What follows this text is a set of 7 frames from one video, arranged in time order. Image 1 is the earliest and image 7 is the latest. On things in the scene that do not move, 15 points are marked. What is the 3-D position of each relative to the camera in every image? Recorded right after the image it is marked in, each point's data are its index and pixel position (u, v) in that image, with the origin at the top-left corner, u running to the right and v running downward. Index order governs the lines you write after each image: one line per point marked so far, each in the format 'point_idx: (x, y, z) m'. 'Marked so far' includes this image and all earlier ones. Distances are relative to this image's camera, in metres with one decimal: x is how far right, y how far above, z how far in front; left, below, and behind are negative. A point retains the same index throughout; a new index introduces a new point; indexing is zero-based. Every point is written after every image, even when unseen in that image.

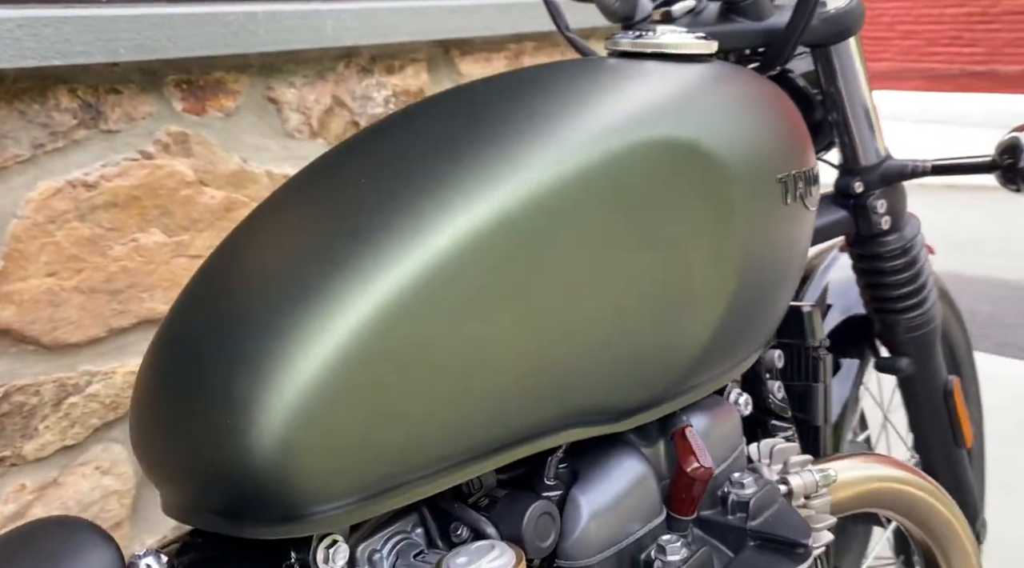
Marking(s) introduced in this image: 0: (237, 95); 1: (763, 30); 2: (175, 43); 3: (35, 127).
0: (-0.5, +0.3, +1.5) m
1: (+0.2, +0.3, +0.9) m
2: (-0.5, +0.4, +1.4) m
3: (-0.7, +0.2, +1.3) m
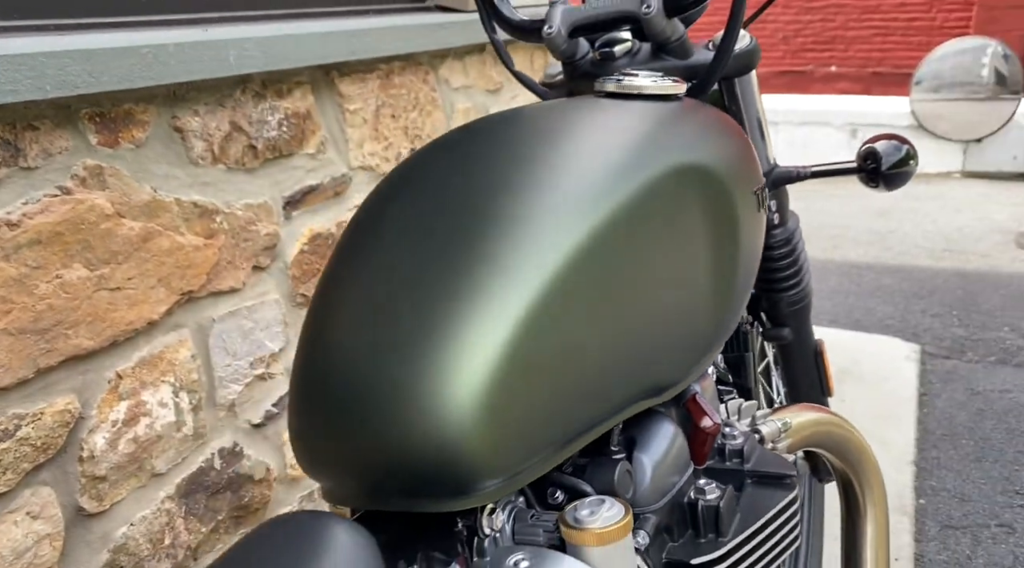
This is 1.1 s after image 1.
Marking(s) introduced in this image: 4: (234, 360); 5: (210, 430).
0: (-0.6, +0.3, +1.5) m
1: (+0.2, +0.3, +1.1) m
2: (-0.6, +0.3, +1.4) m
3: (-0.7, +0.2, +1.2) m
4: (-0.5, -0.1, +1.8) m
5: (-0.6, -0.3, +1.7) m
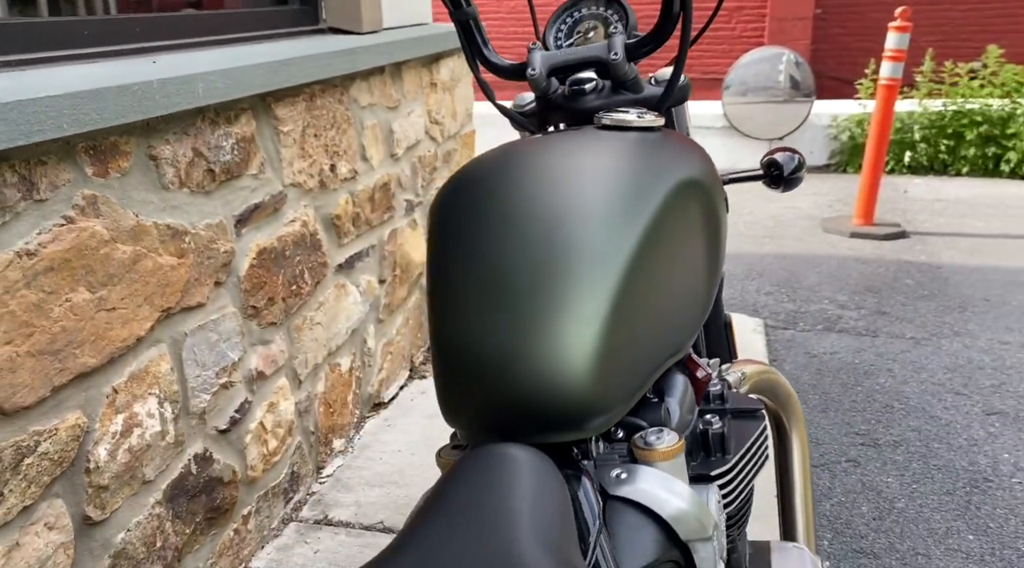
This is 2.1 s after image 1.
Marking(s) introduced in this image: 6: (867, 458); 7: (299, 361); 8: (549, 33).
0: (-0.7, +0.2, +1.6) m
1: (+0.2, +0.3, +1.4) m
2: (-0.7, +0.3, +1.5) m
3: (-0.8, +0.1, +1.3) m
4: (-0.6, -0.2, +1.9) m
5: (-0.7, -0.3, +1.9) m
6: (+1.0, -0.5, +2.7) m
7: (-0.5, -0.2, +2.3) m
8: (+0.1, +0.4, +1.5) m
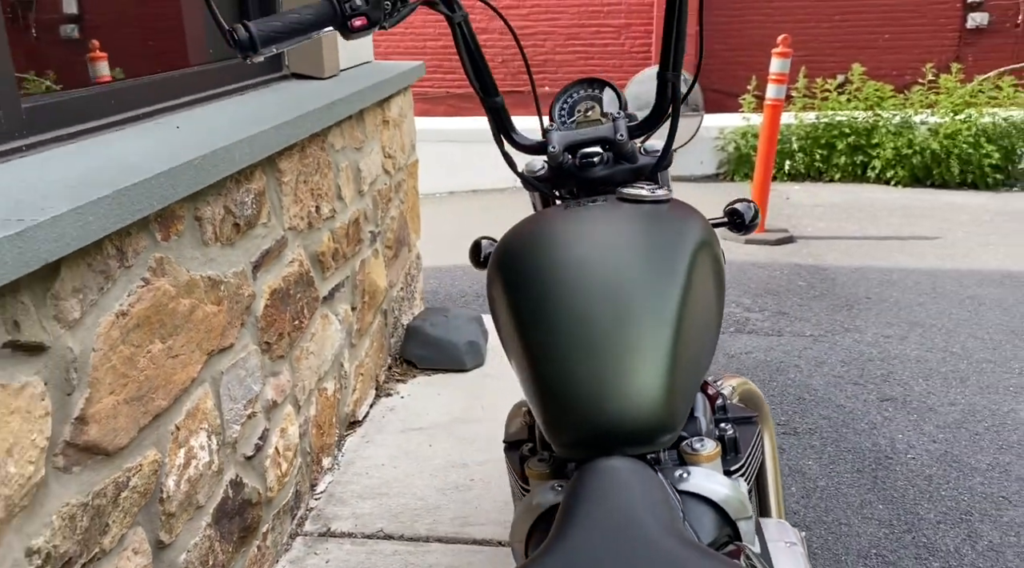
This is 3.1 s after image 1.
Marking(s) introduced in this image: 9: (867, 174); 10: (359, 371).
0: (-0.7, +0.1, +1.8) m
1: (+0.2, +0.2, +1.7) m
2: (-0.6, +0.2, +1.7) m
3: (-0.7, 0.0, +1.5) m
4: (-0.6, -0.3, +2.1) m
5: (-0.6, -0.4, +2.1) m
6: (+0.9, -0.5, +3.1) m
7: (-0.6, -0.3, +2.6) m
8: (+0.1, +0.3, +1.8) m
9: (+3.1, +1.0, +8.1) m
10: (-0.5, -0.3, +3.2) m
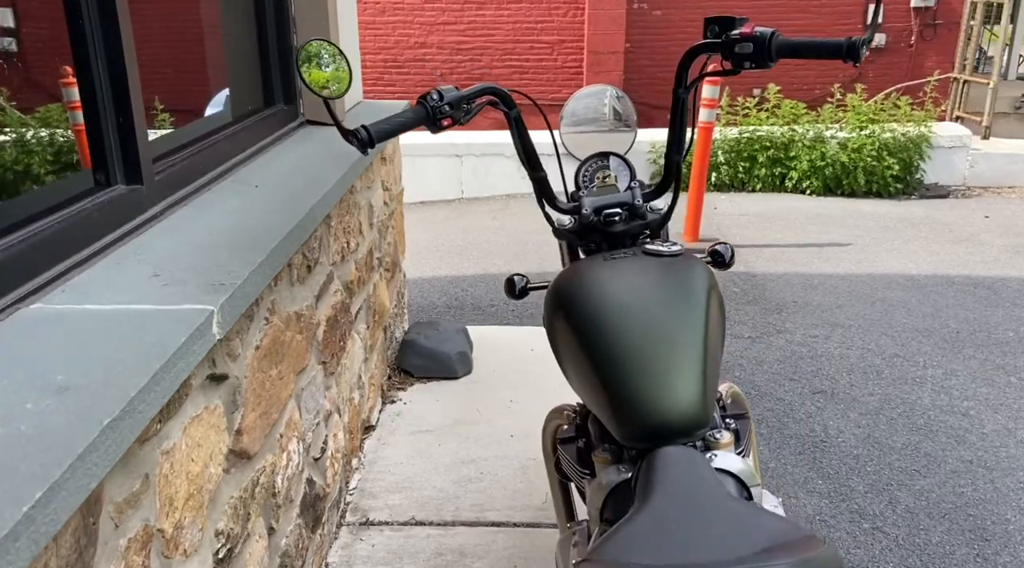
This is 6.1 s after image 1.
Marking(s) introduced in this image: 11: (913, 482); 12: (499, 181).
0: (-0.6, 0.0, +2.3) m
1: (+0.3, +0.1, +2.2) m
2: (-0.5, +0.1, +2.1) m
3: (-0.6, -0.1, +2.0) m
4: (-0.6, -0.4, +2.5) m
5: (-0.6, -0.5, +2.5) m
6: (+0.9, -0.6, +3.7) m
7: (-0.6, -0.4, +3.0) m
8: (+0.2, +0.3, +2.3) m
9: (+2.6, +1.0, +8.8) m
10: (-0.6, -0.4, +3.7) m
11: (+1.4, -0.7, +3.3) m
12: (-0.1, +1.0, +8.9) m
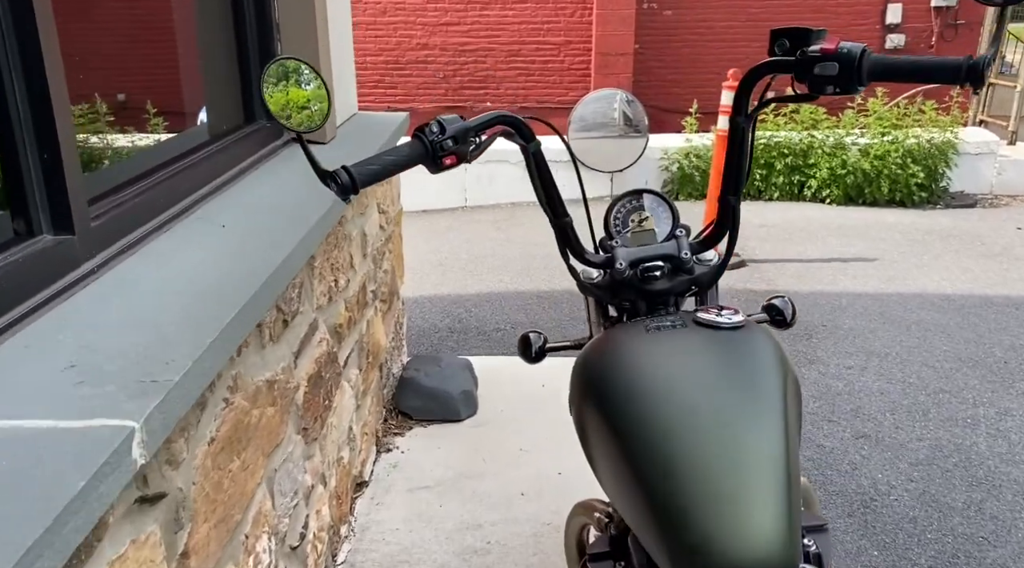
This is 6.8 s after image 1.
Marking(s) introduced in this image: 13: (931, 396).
0: (-0.5, -0.1, +1.9) m
1: (+0.4, 0.0, +1.8) m
2: (-0.5, -0.1, +1.7) m
3: (-0.5, -0.2, +1.6) m
4: (-0.5, -0.5, +2.1) m
5: (-0.5, -0.6, +2.1) m
6: (+0.9, -0.7, +3.2) m
7: (-0.5, -0.5, +2.6) m
8: (+0.2, +0.1, +1.9) m
9: (+2.7, +0.8, +8.4) m
10: (-0.5, -0.5, +3.3) m
11: (+1.5, -0.8, +2.9) m
12: (-0.1, +0.9, +8.5) m
13: (+1.9, -0.5, +4.2) m
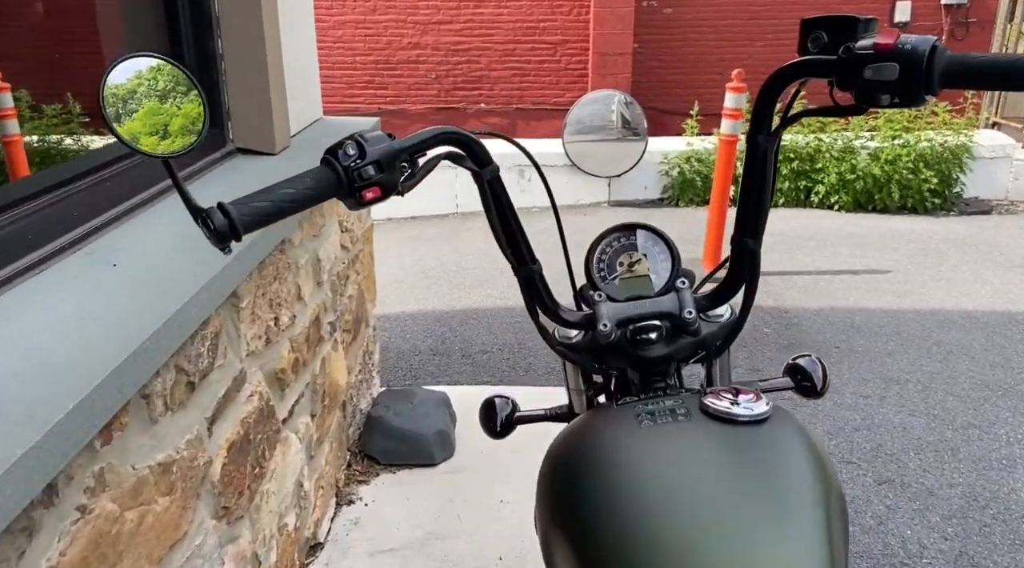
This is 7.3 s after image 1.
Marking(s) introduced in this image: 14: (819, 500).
0: (-0.6, -0.2, +1.5) m
1: (+0.3, -0.1, +1.4) m
2: (-0.6, -0.1, +1.3) m
3: (-0.6, -0.3, +1.2) m
4: (-0.6, -0.6, +1.7) m
5: (-0.6, -0.7, +1.7) m
6: (+0.9, -0.8, +2.8) m
7: (-0.6, -0.6, +2.2) m
8: (+0.1, 0.0, +1.5) m
9: (+2.6, +0.7, +8.0) m
10: (-0.6, -0.6, +2.9) m
11: (+1.4, -0.9, +2.5) m
12: (-0.1, +0.8, +8.1) m
13: (+1.8, -0.6, +3.8) m
14: (+0.4, -0.3, +1.1) m
